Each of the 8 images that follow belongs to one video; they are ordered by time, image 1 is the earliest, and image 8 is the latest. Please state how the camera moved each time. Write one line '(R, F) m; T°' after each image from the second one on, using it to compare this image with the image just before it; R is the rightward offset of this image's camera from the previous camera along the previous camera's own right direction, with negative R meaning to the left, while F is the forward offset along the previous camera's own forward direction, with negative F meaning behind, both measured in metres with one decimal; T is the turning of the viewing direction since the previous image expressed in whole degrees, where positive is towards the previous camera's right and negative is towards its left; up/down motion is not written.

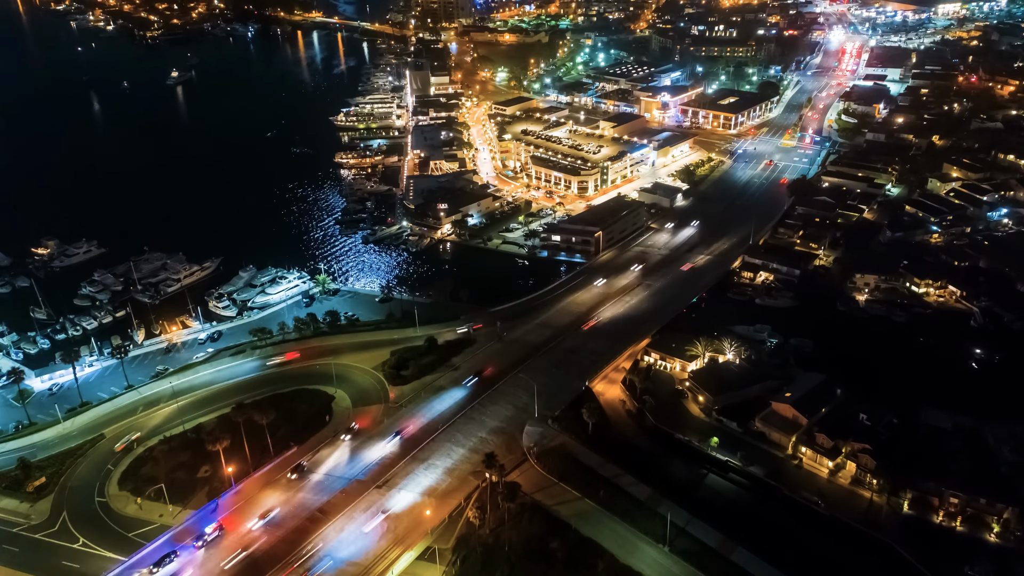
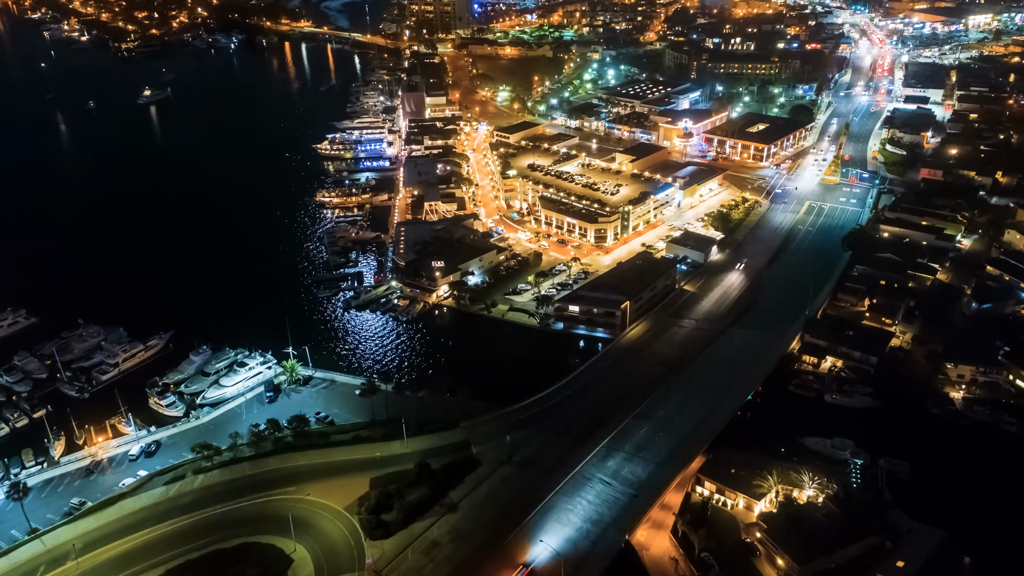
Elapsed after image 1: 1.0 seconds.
(-0.6, +7.4) m; 0°
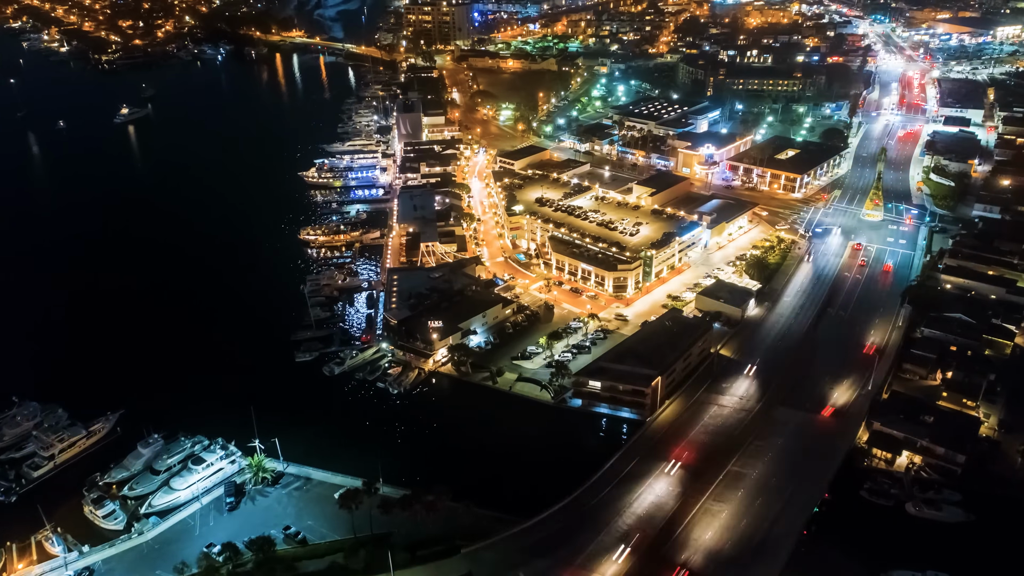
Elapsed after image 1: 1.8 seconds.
(-0.4, +5.6) m; 0°
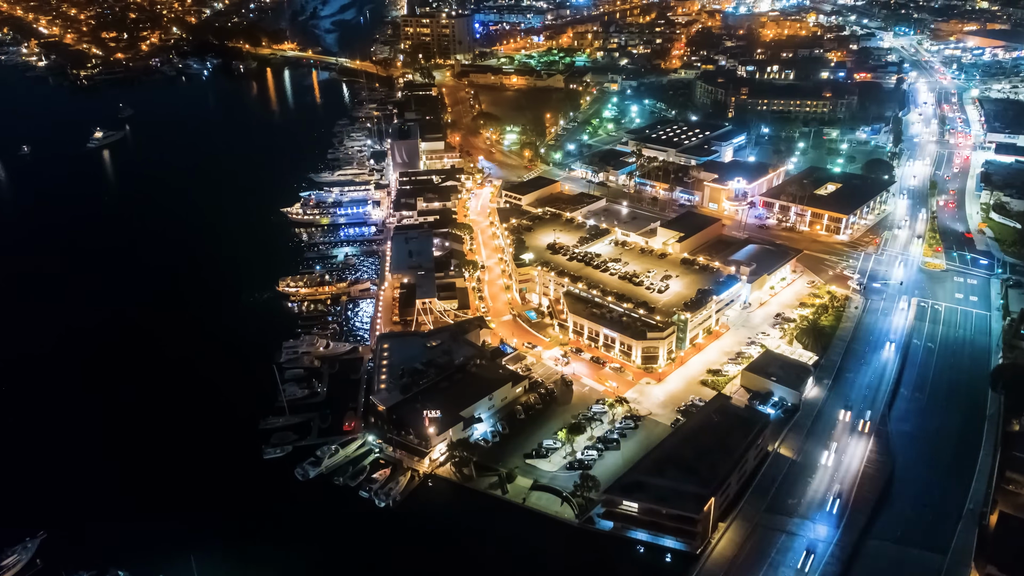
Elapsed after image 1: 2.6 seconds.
(-0.5, +6.0) m; 0°
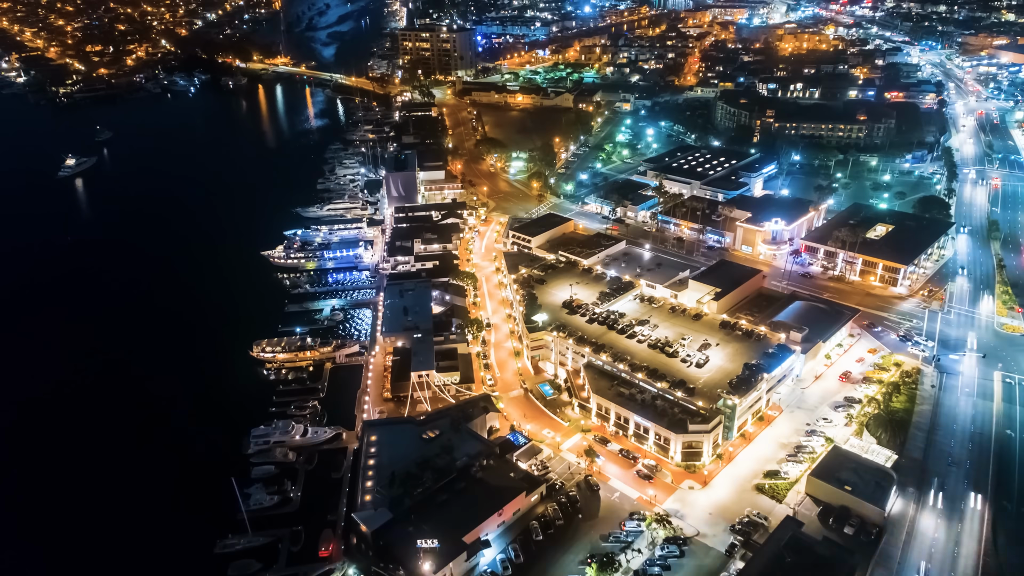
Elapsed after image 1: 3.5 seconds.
(-0.4, +5.8) m; 0°
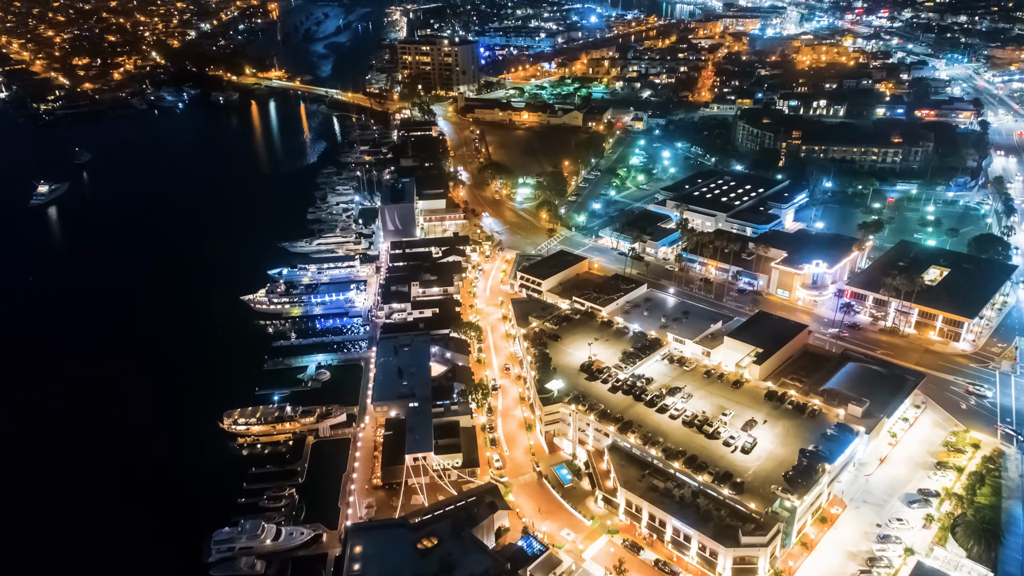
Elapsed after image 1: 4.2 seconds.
(-0.4, +4.9) m; 0°
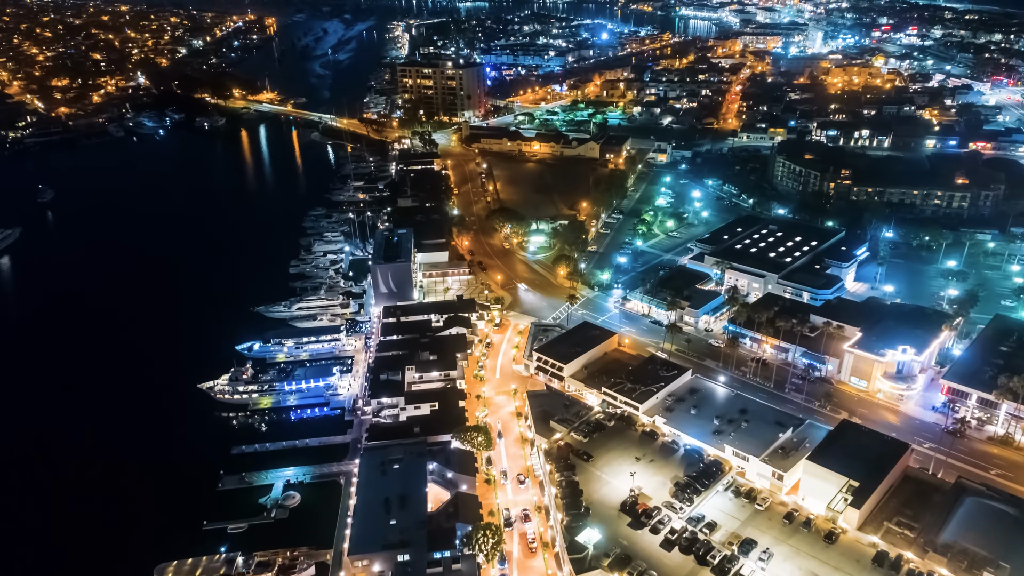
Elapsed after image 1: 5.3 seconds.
(-0.5, +7.4) m; 0°
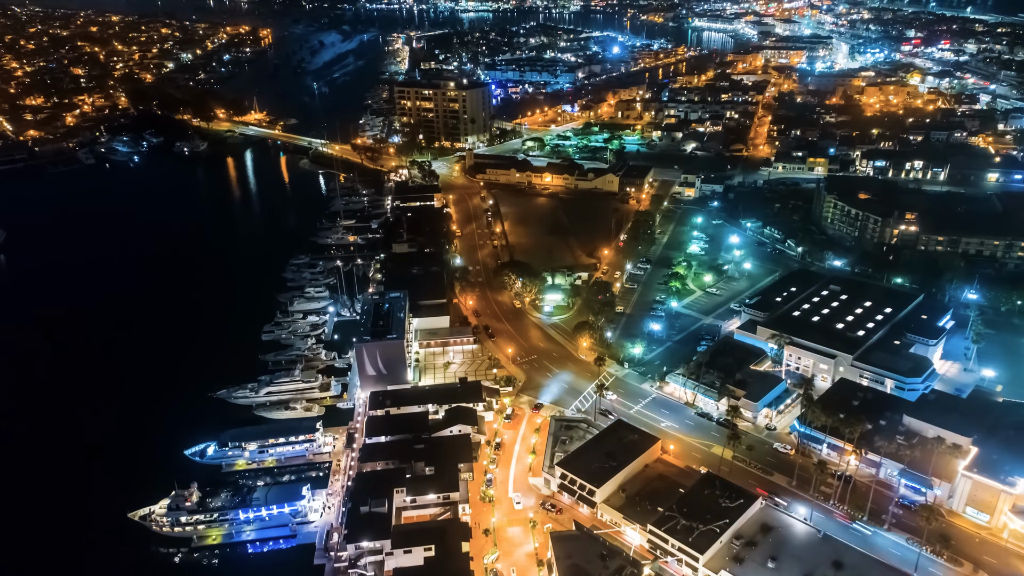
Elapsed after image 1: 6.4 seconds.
(-0.5, +7.6) m; 0°
